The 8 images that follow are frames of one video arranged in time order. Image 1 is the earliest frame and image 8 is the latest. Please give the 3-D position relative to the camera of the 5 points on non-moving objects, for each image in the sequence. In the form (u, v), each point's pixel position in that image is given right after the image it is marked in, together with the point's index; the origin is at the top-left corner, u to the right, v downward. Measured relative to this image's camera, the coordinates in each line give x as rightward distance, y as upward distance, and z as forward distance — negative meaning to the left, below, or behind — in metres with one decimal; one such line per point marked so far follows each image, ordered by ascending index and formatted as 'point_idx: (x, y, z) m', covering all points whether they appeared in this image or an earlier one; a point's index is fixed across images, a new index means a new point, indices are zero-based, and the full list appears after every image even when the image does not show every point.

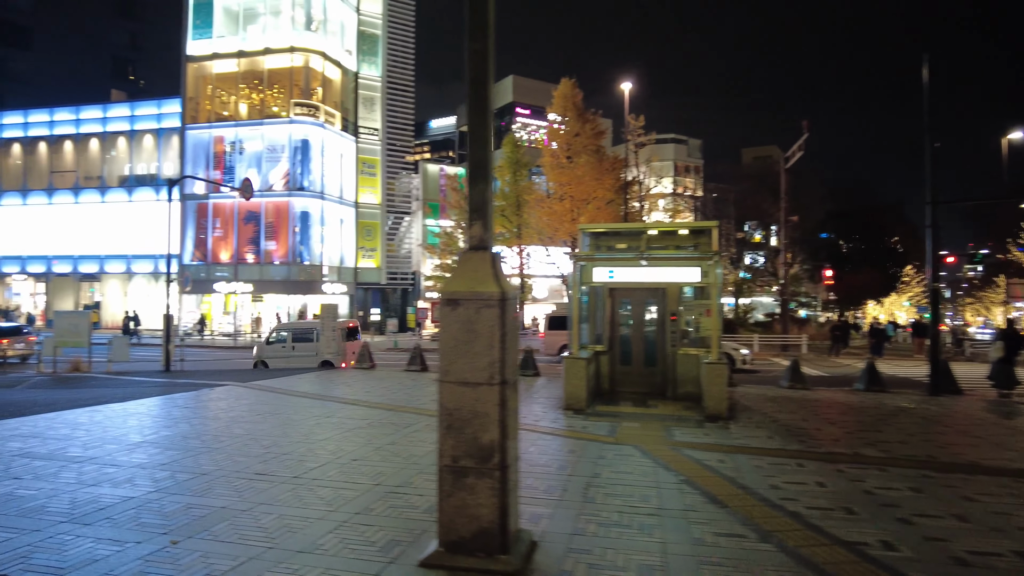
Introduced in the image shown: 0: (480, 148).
0: (-0.2, +0.9, +4.2) m
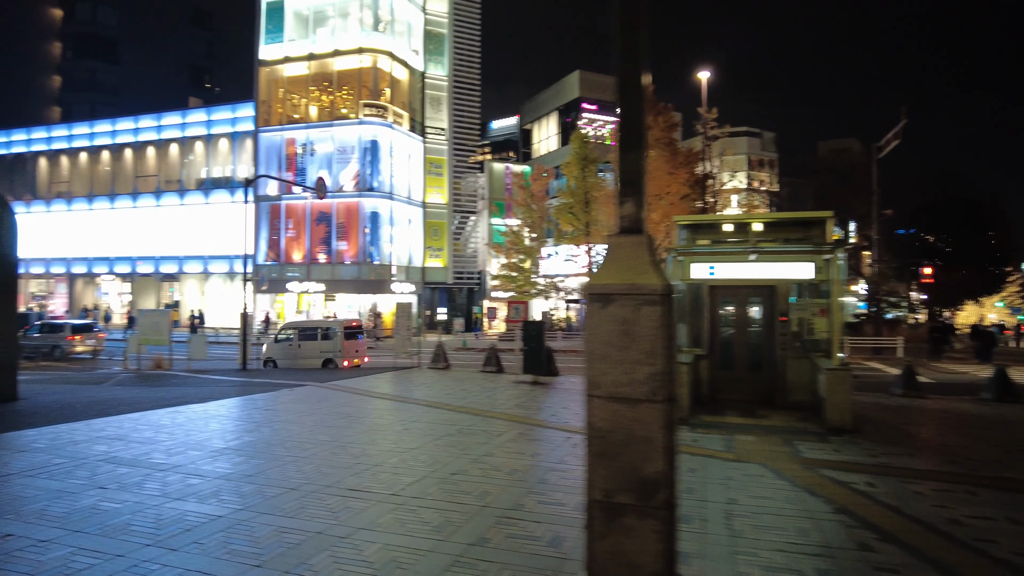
0: (+0.6, +0.9, +3.4) m
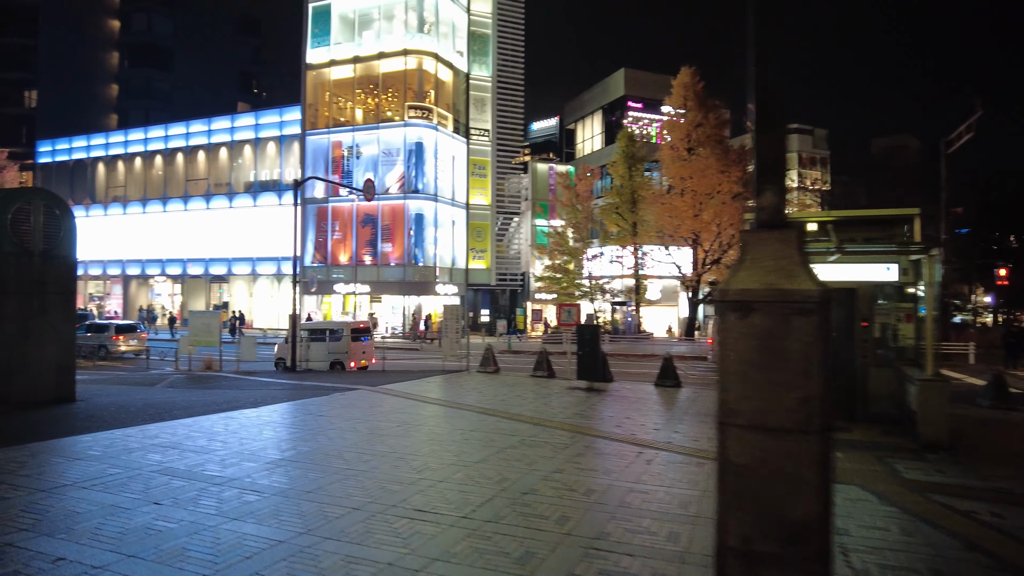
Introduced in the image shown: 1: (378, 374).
0: (+1.1, +0.9, +2.9) m
1: (-3.5, -2.2, +17.2) m
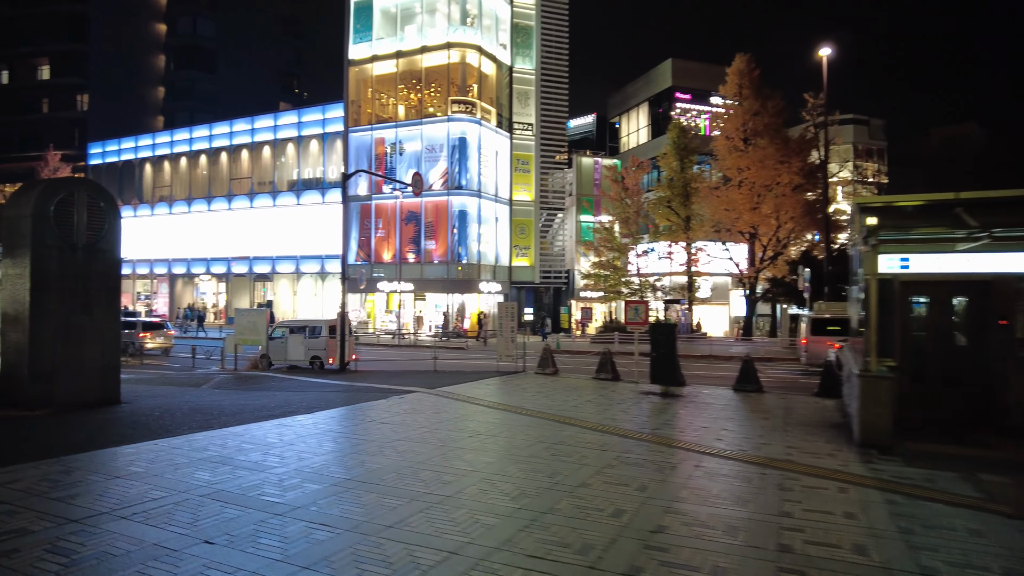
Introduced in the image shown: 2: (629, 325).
0: (+1.8, +1.0, +1.7) m
1: (-2.0, -2.2, +16.3) m
2: (+2.8, -0.9, +15.4) m
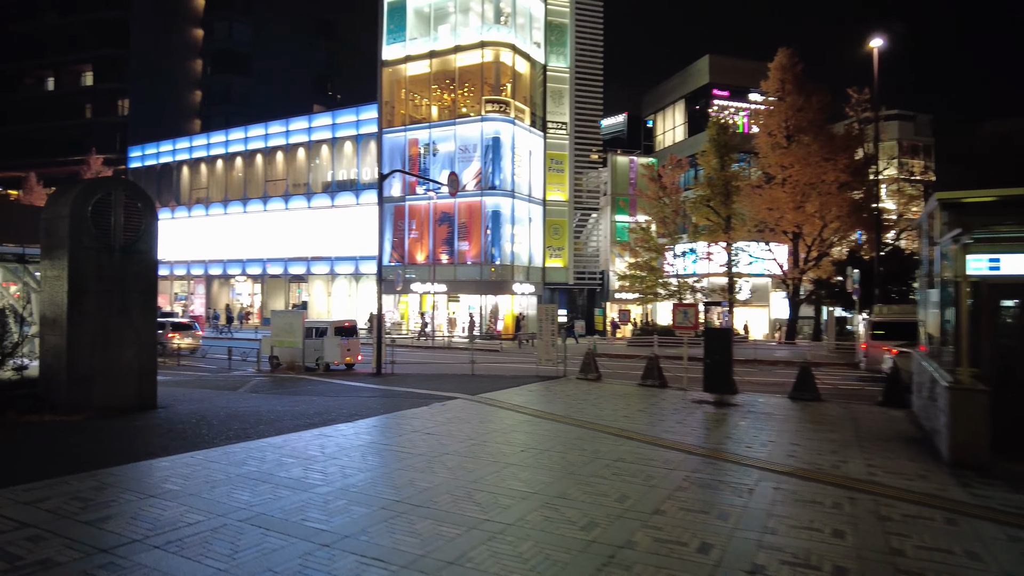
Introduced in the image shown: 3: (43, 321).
0: (+2.1, +0.9, +1.1) m
1: (-1.1, -2.2, +15.8) m
2: (+3.7, -0.9, +14.8) m
3: (-7.4, -0.5, +10.4) m
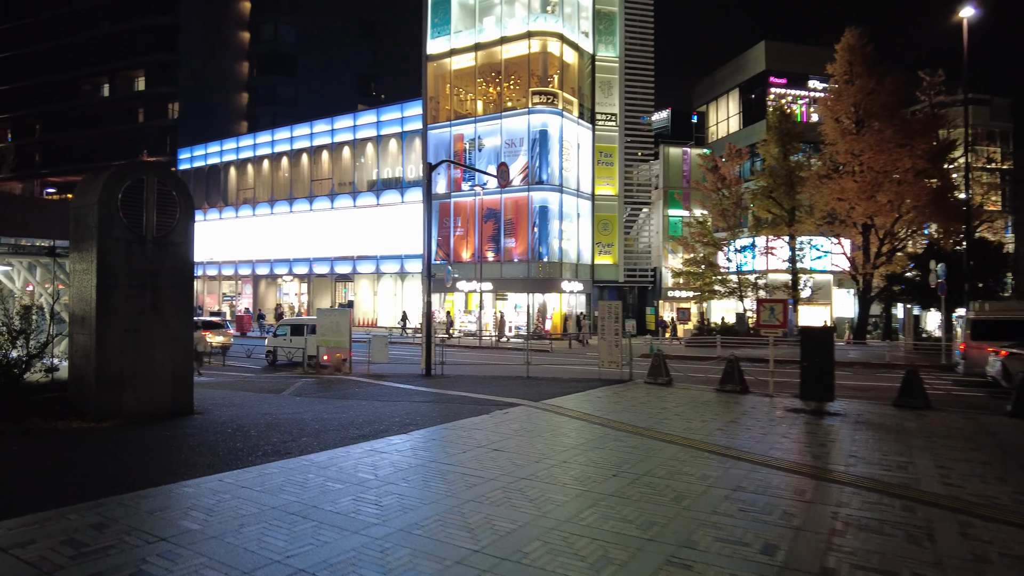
0: (+2.6, +1.1, -0.3) m
1: (+0.3, -2.1, +14.6) m
2: (+5.0, -0.8, +13.2) m
3: (-6.4, -0.5, +9.6) m
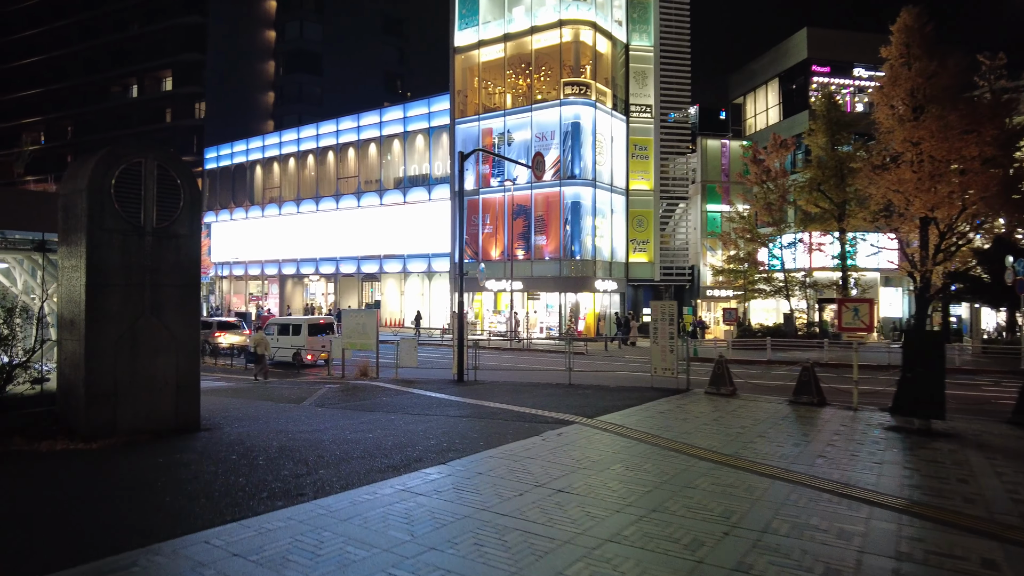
0: (+2.8, +1.1, -1.9) m
1: (+1.2, -2.1, +13.1) m
2: (+5.8, -0.7, +11.6) m
3: (-5.7, -0.4, +8.3) m
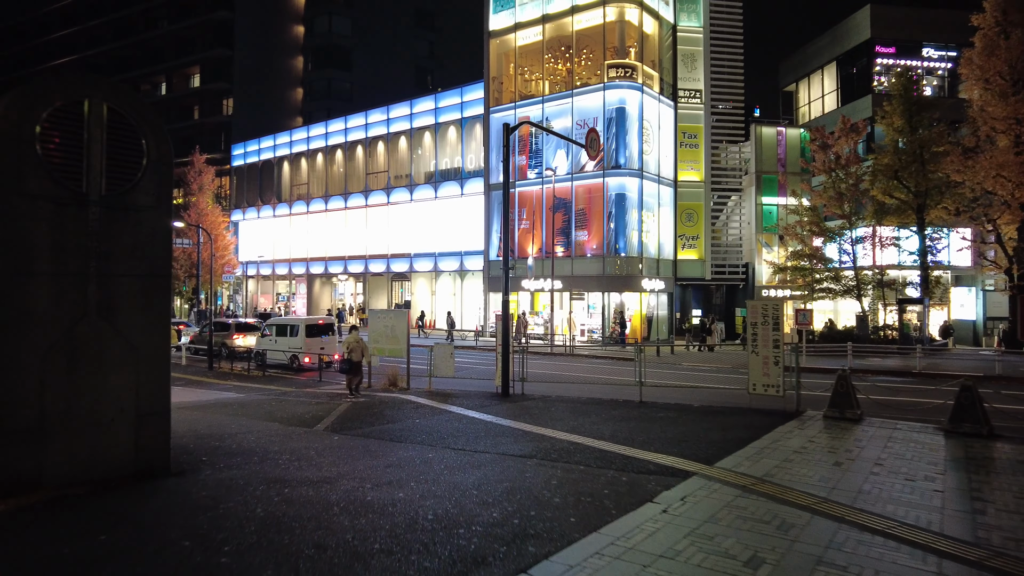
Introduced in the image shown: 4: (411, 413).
0: (+3.2, +1.2, -4.6) m
1: (+2.2, -2.0, +10.4) m
2: (+6.7, -0.7, +8.7) m
3: (-4.9, -0.4, +5.9) m
4: (-1.7, -2.1, +11.3) m
